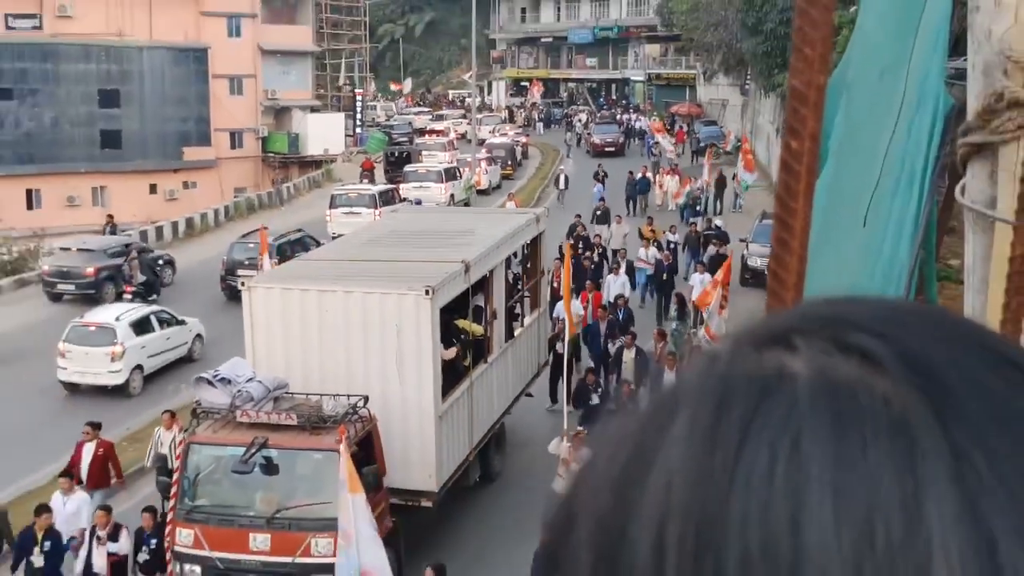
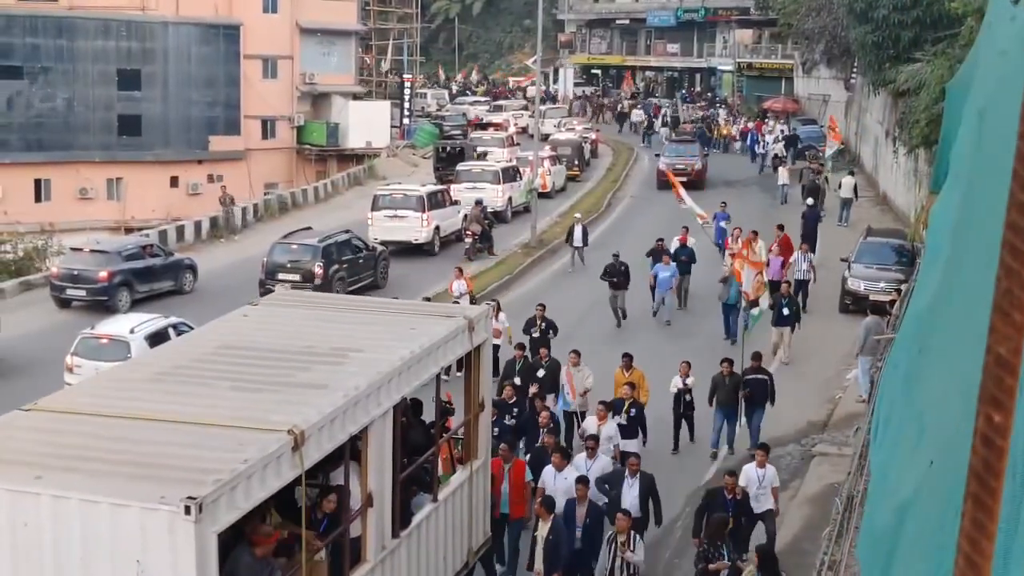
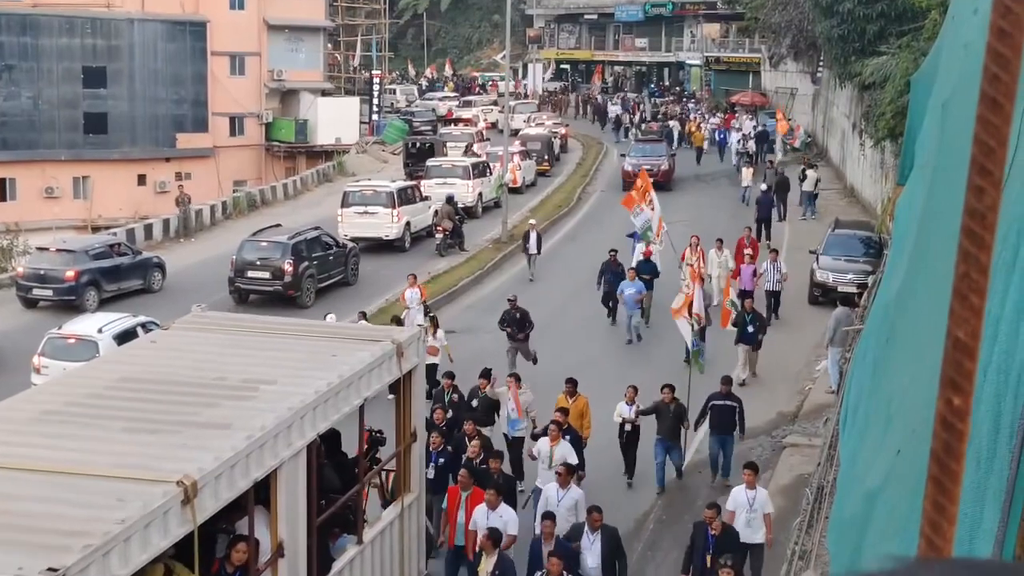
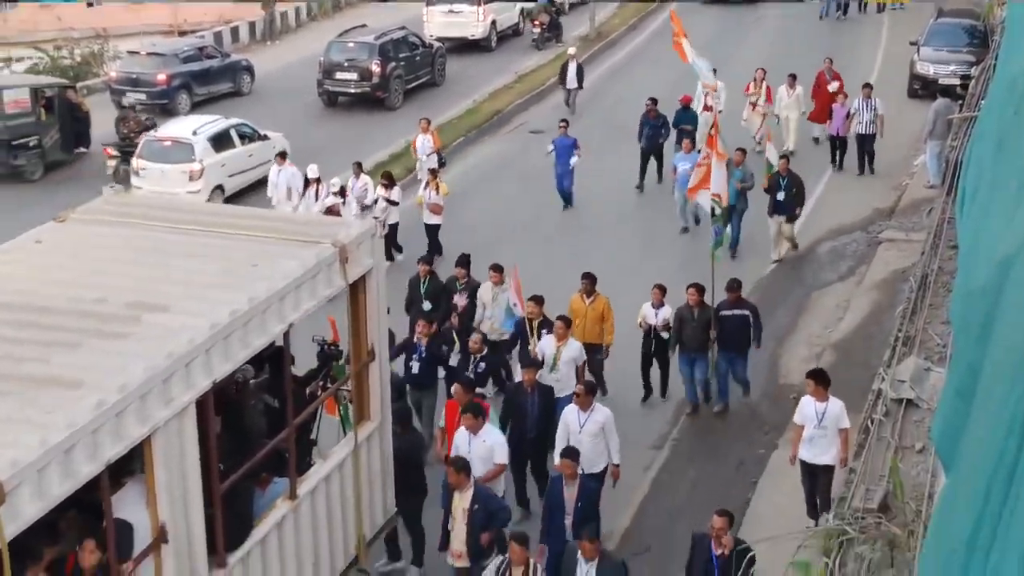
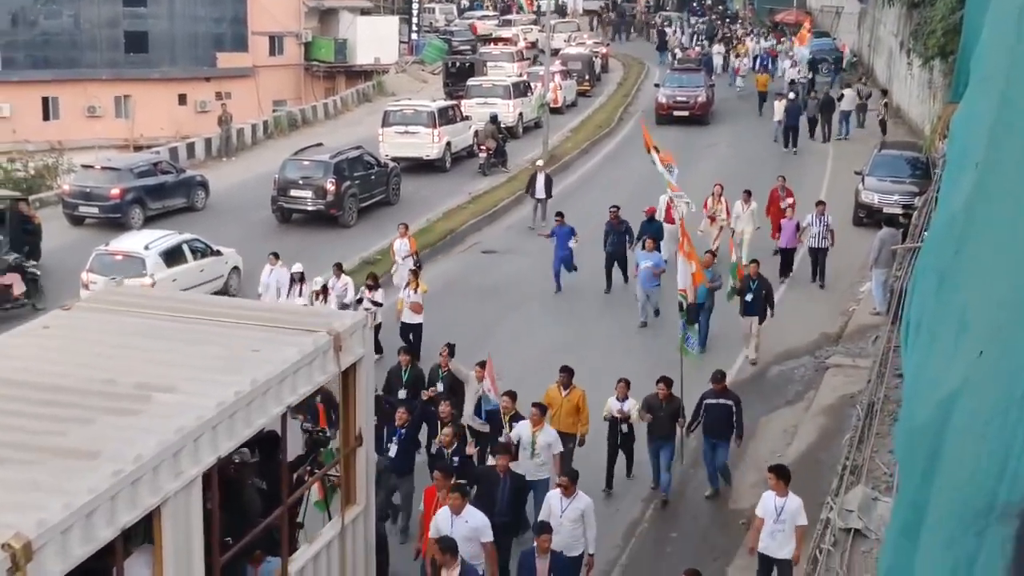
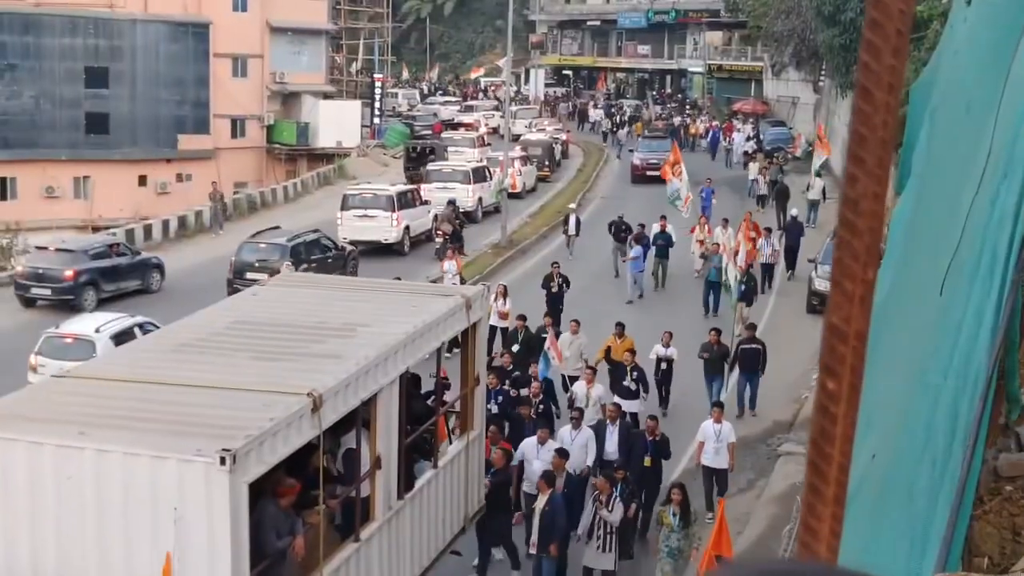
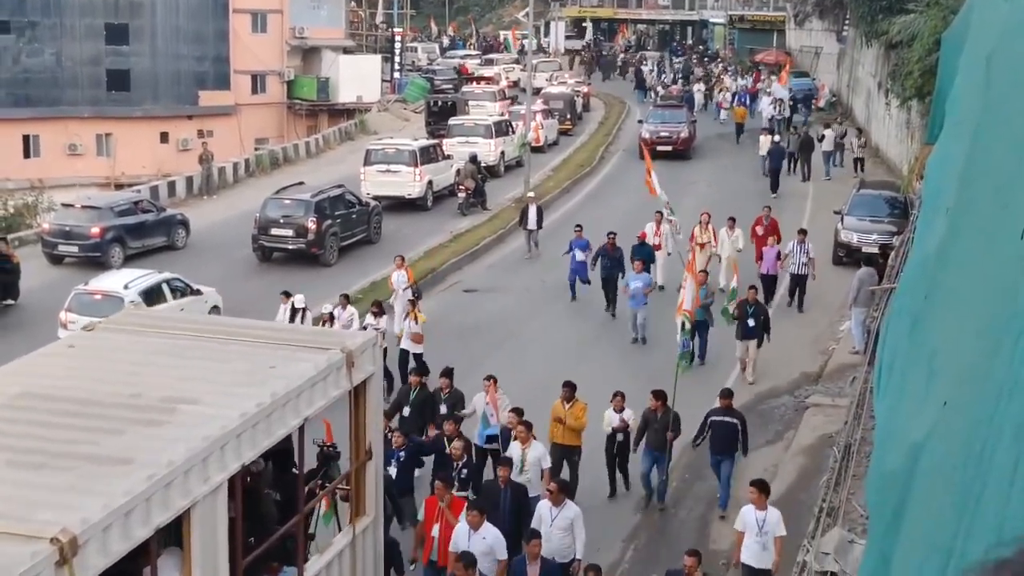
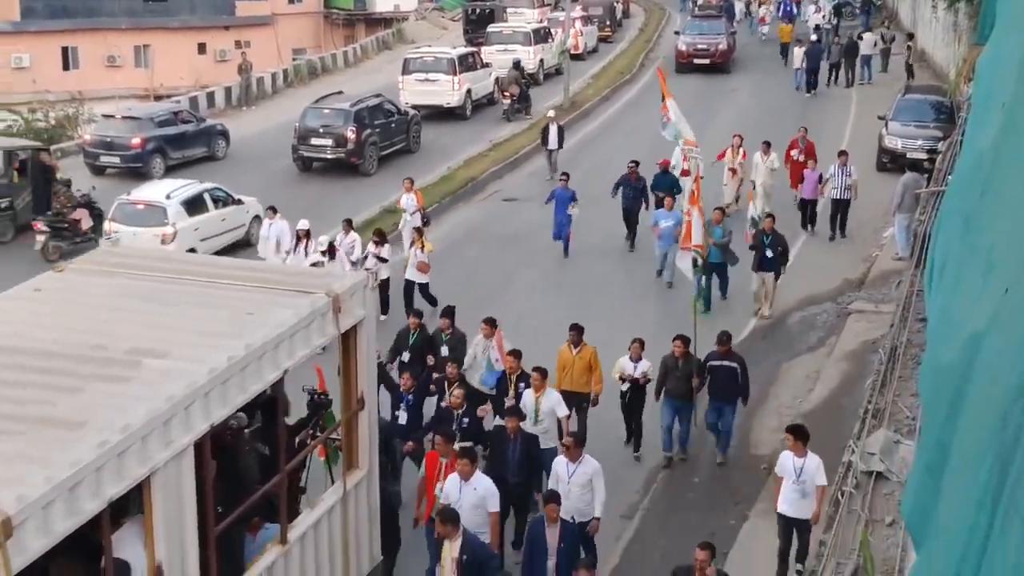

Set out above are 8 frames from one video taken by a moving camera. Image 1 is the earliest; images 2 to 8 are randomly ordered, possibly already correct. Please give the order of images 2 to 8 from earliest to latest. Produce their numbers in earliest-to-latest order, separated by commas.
6, 2, 3, 7, 5, 8, 4
